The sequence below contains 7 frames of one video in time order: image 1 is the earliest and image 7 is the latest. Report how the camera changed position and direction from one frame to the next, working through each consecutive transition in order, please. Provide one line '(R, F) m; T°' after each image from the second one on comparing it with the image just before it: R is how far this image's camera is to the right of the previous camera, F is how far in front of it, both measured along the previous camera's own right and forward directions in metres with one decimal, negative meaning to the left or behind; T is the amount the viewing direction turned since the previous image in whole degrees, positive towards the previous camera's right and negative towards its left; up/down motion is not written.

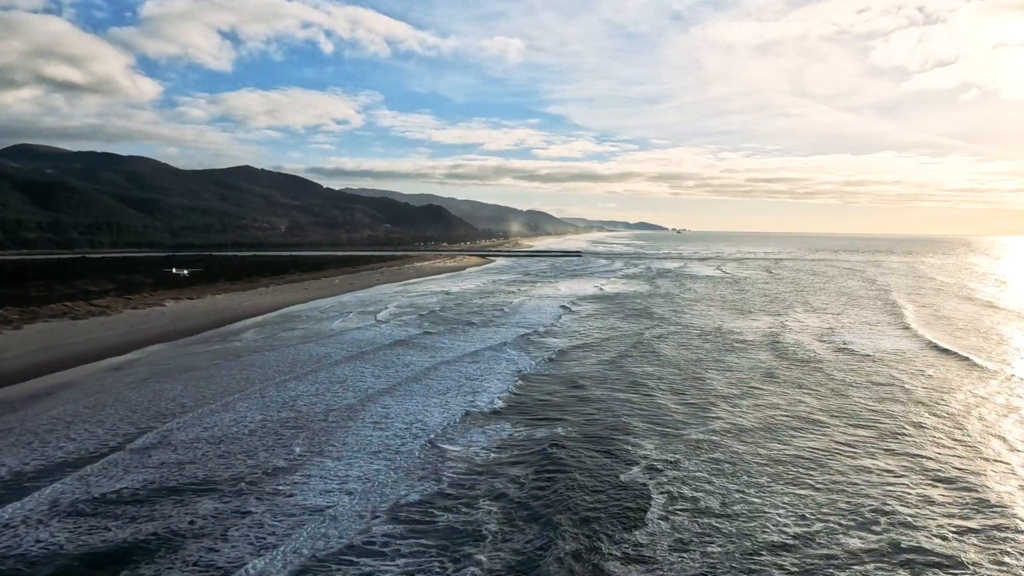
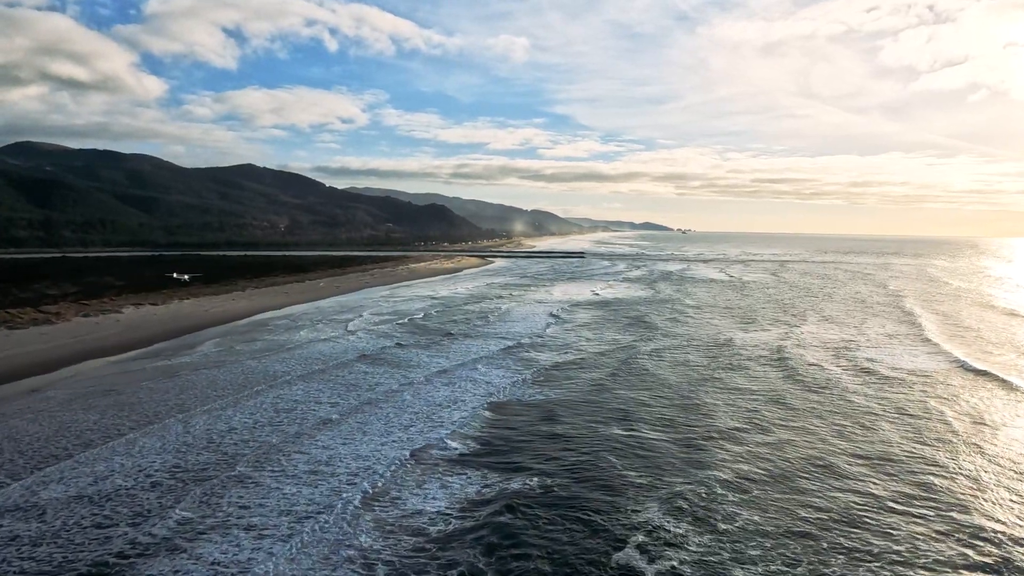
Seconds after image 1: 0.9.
(+0.5, +2.0) m; 0°
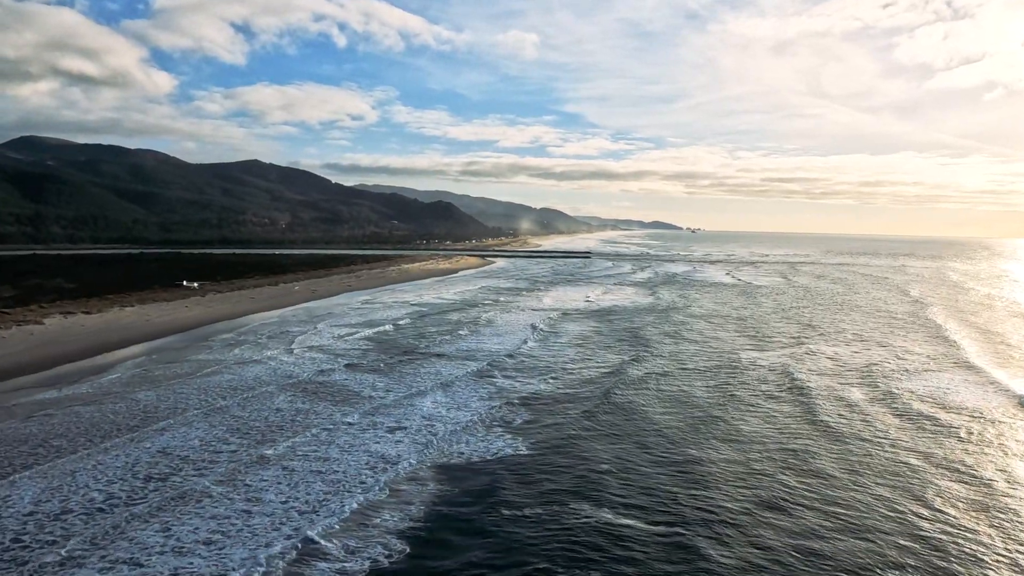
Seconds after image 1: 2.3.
(+0.8, +3.0) m; -1°
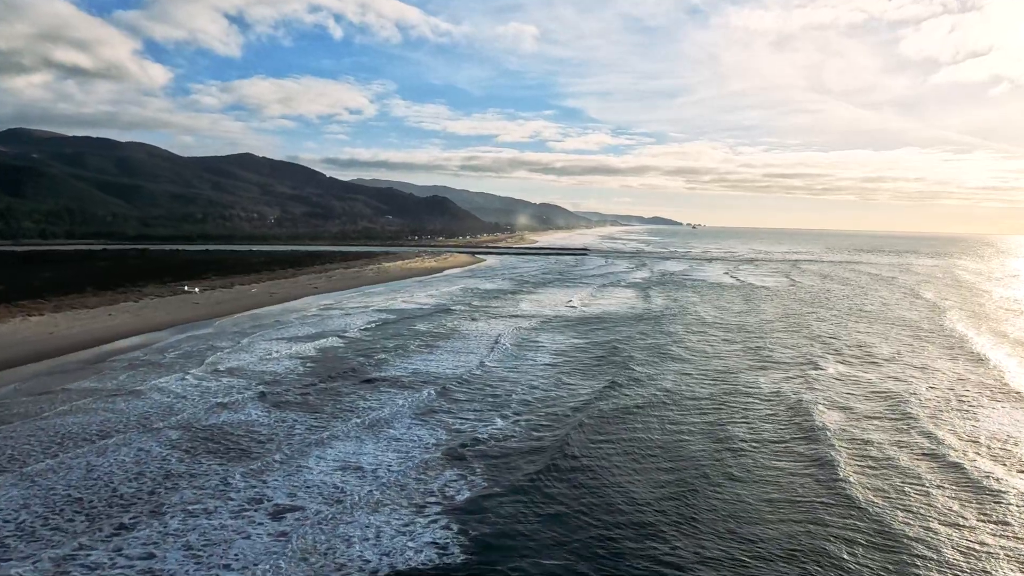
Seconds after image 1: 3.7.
(+0.9, +3.2) m; 0°
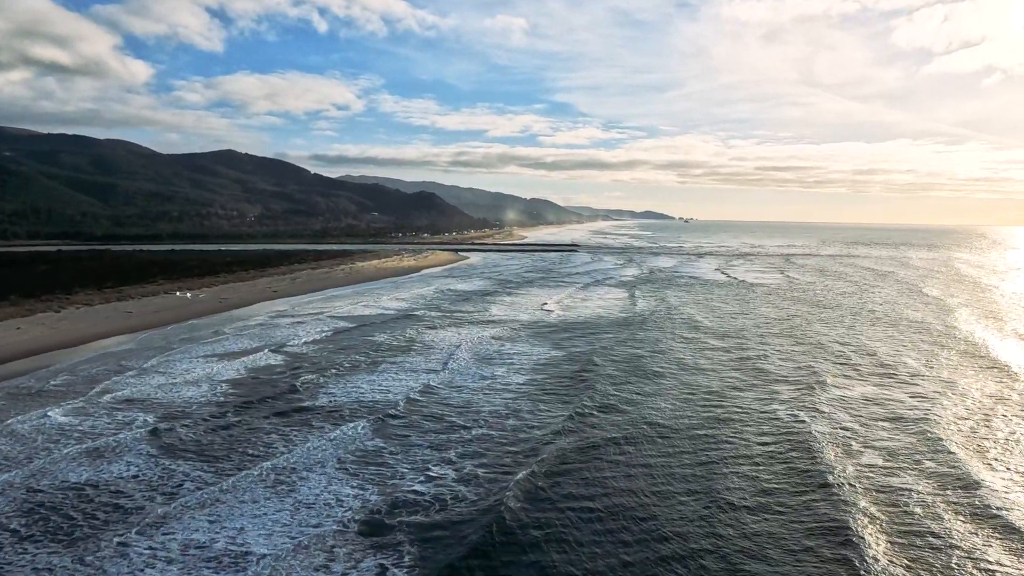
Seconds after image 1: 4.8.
(+0.7, +2.8) m; +1°
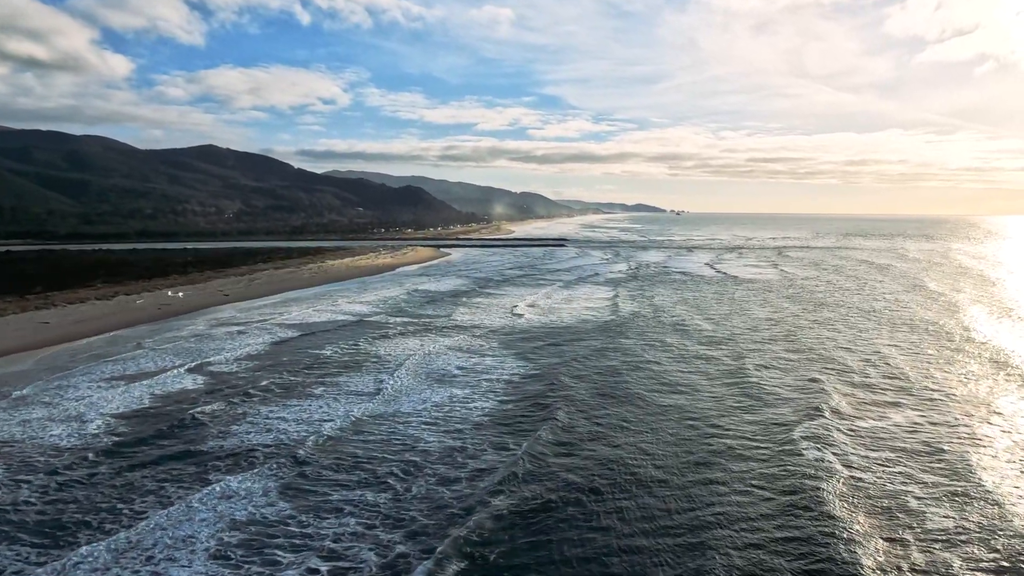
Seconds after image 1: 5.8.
(+0.7, +2.8) m; +1°
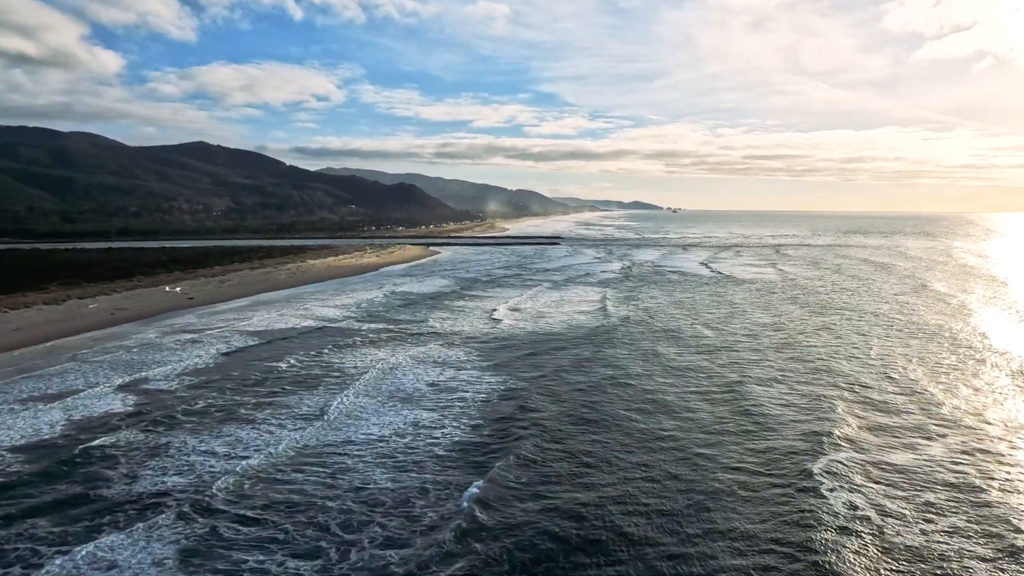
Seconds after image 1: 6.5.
(+0.4, +1.9) m; 0°
